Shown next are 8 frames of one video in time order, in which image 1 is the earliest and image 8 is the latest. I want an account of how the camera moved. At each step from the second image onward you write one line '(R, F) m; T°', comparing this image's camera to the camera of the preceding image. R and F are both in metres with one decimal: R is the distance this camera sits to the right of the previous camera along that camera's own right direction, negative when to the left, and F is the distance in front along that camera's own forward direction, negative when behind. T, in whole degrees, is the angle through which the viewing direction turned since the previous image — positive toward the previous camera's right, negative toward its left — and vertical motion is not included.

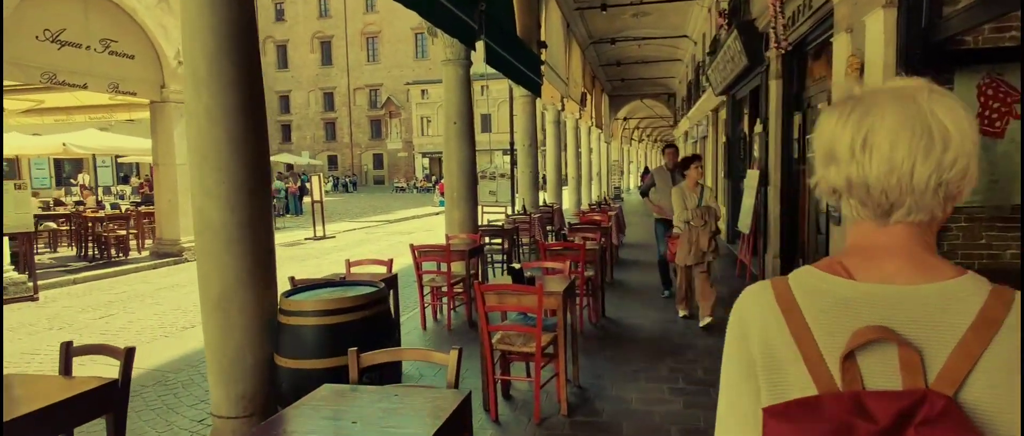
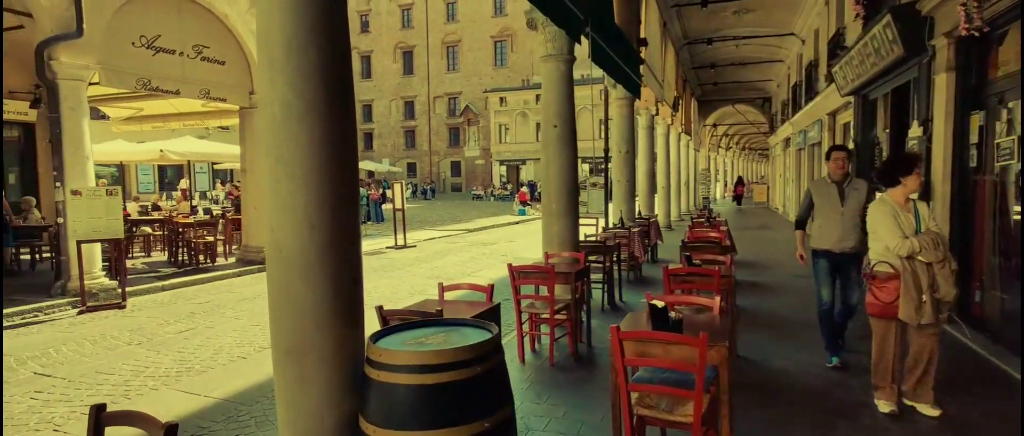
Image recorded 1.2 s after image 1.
(-0.4, +0.8) m; -7°
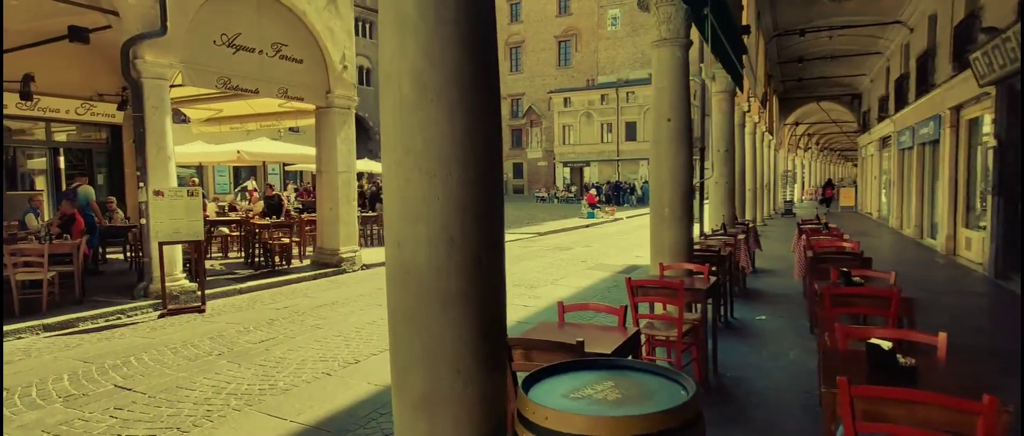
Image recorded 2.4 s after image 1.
(-0.5, +0.6) m; -6°
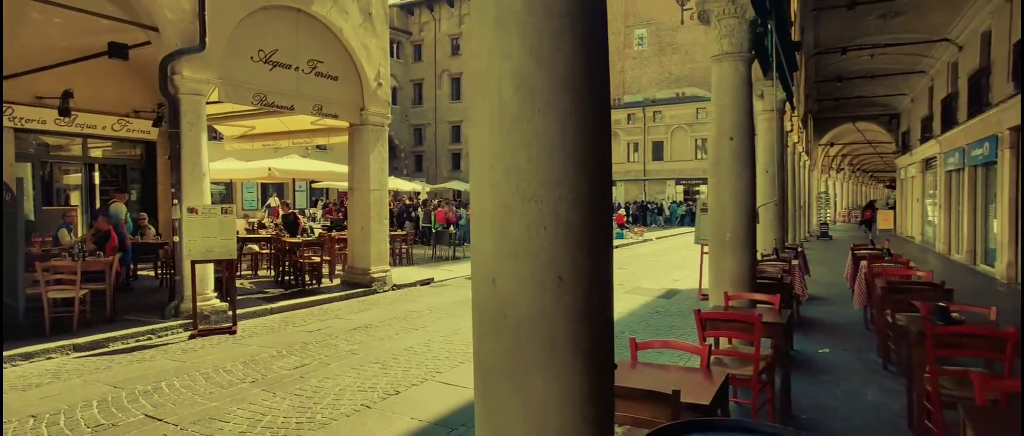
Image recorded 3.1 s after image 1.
(-0.3, +0.3) m; -2°
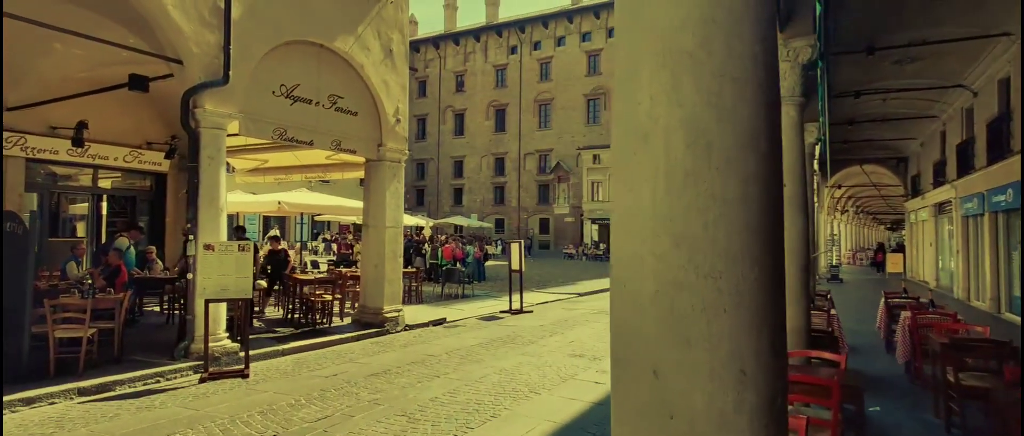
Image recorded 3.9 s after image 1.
(-0.4, +0.3) m; 0°
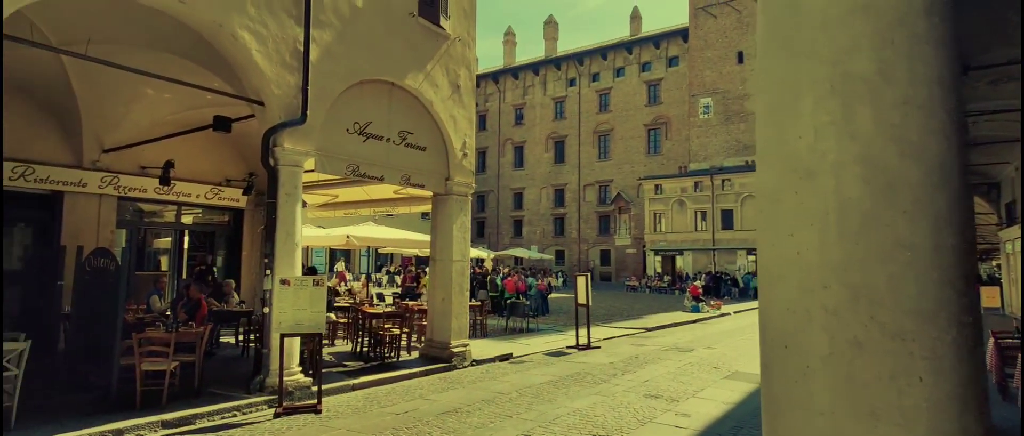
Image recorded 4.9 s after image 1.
(-0.2, +0.1) m; -6°
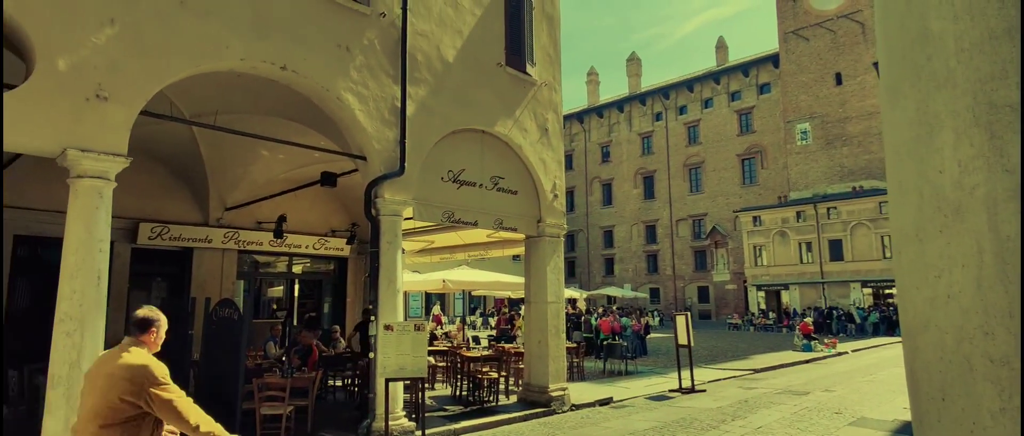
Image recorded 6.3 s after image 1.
(-0.1, 0.0) m; -8°
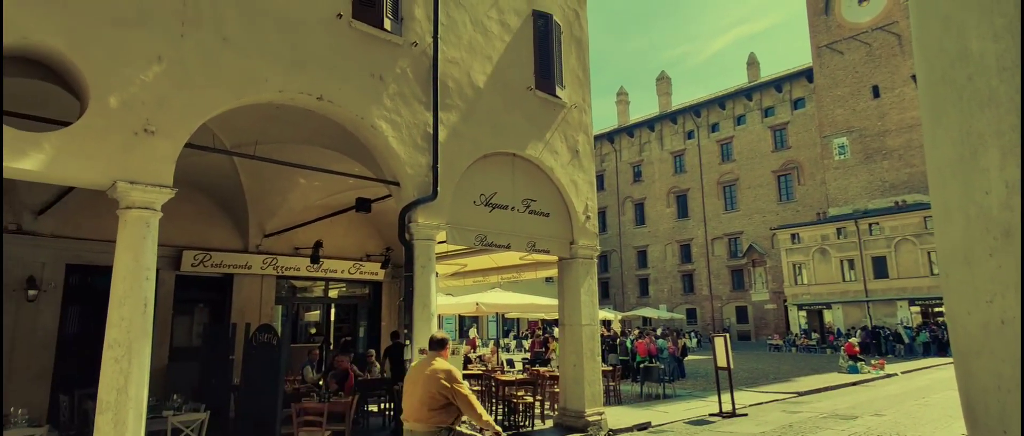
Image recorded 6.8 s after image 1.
(0.0, 0.0) m; -3°
